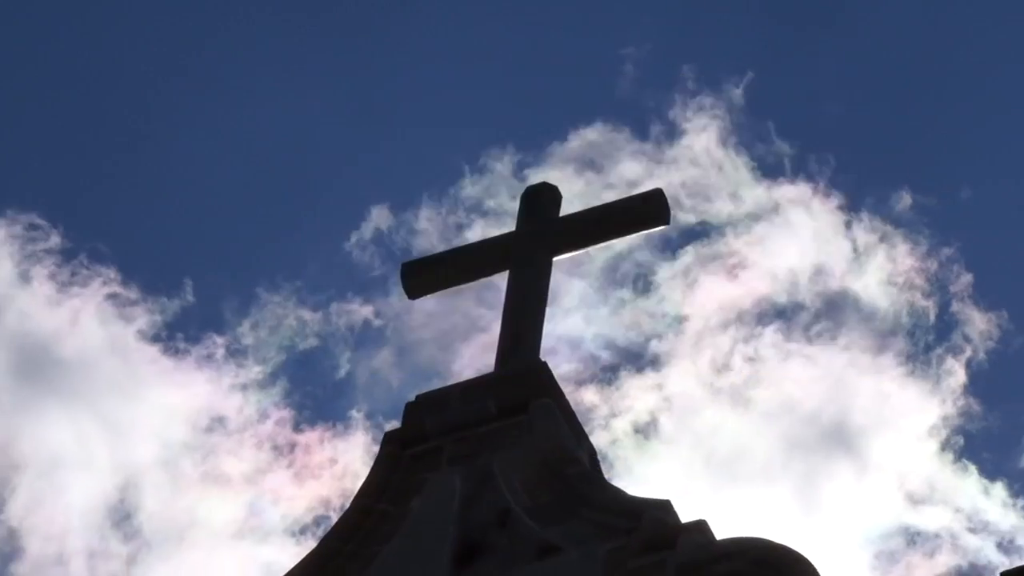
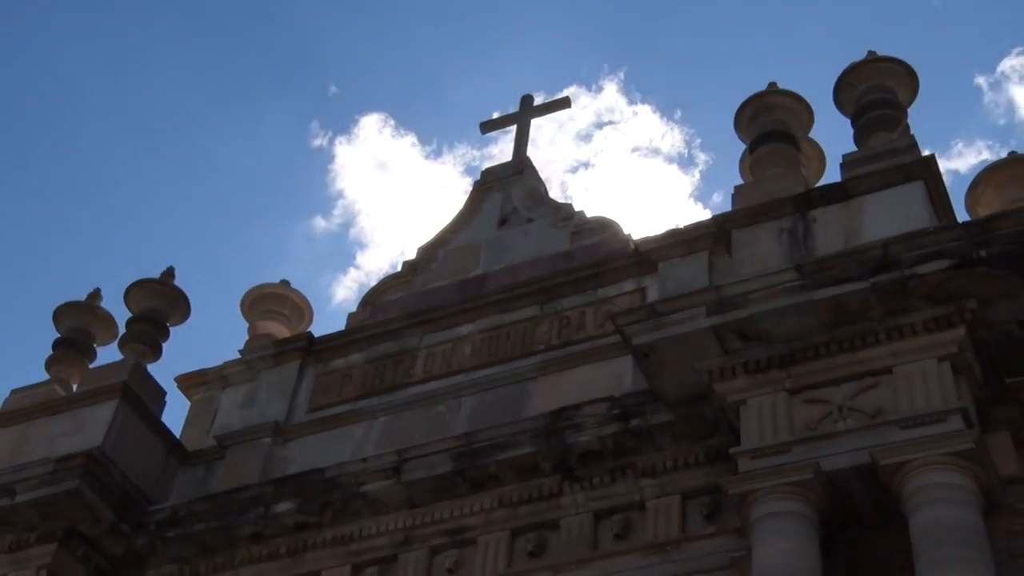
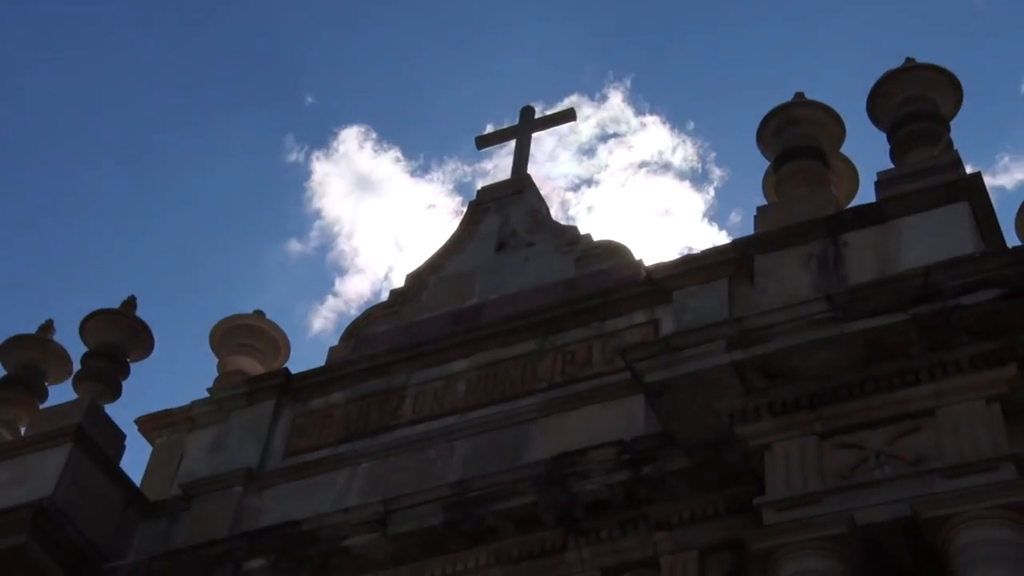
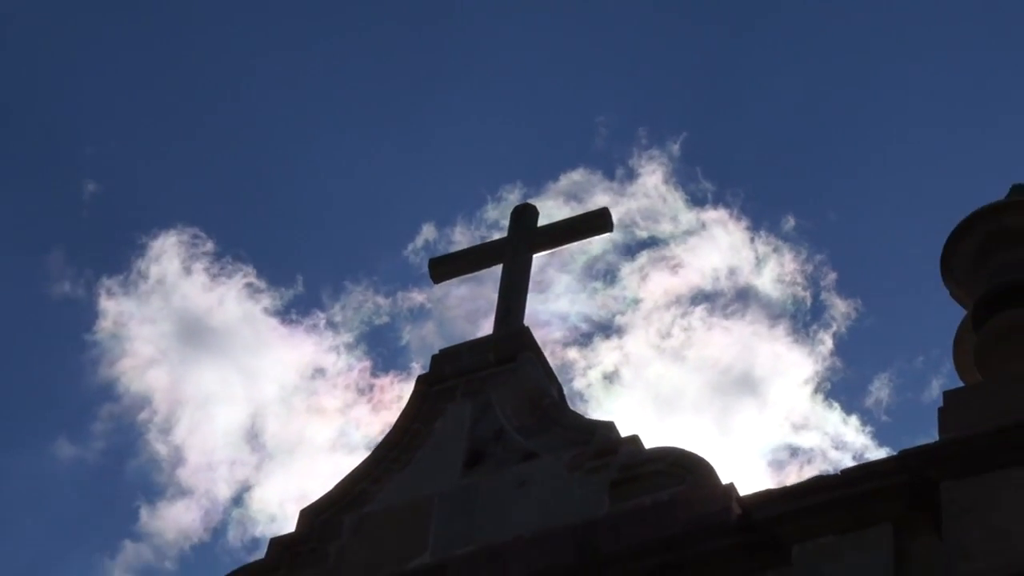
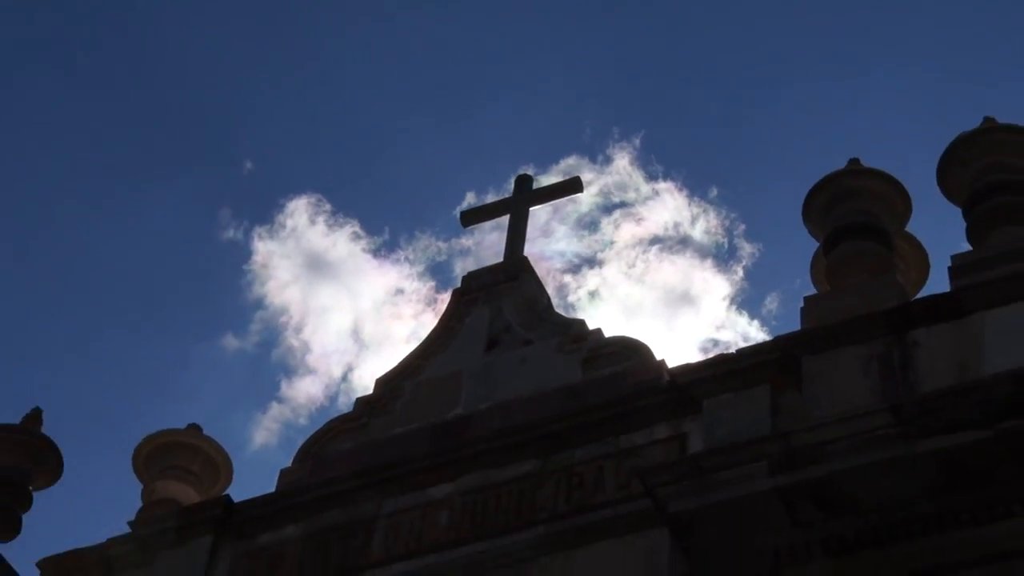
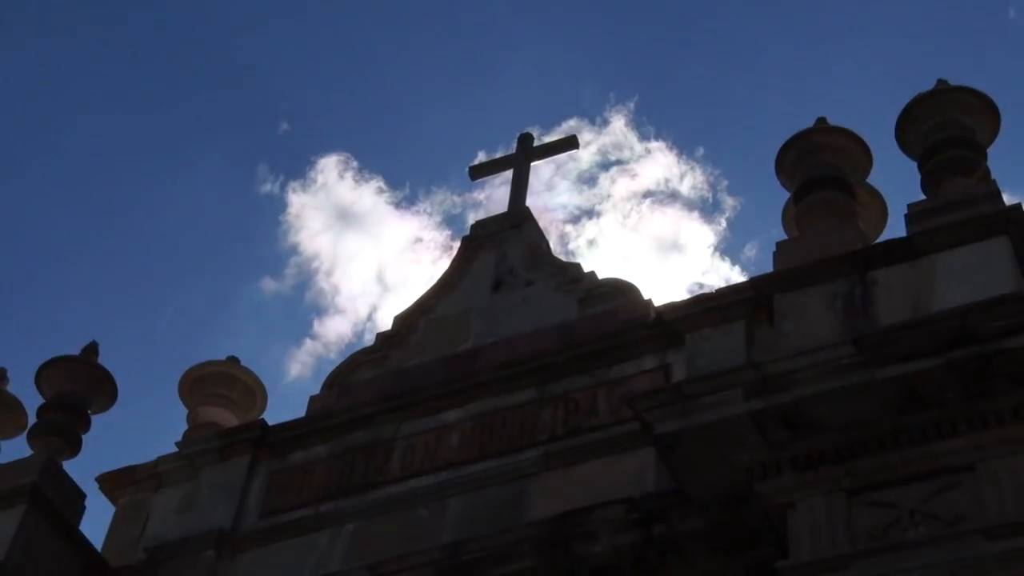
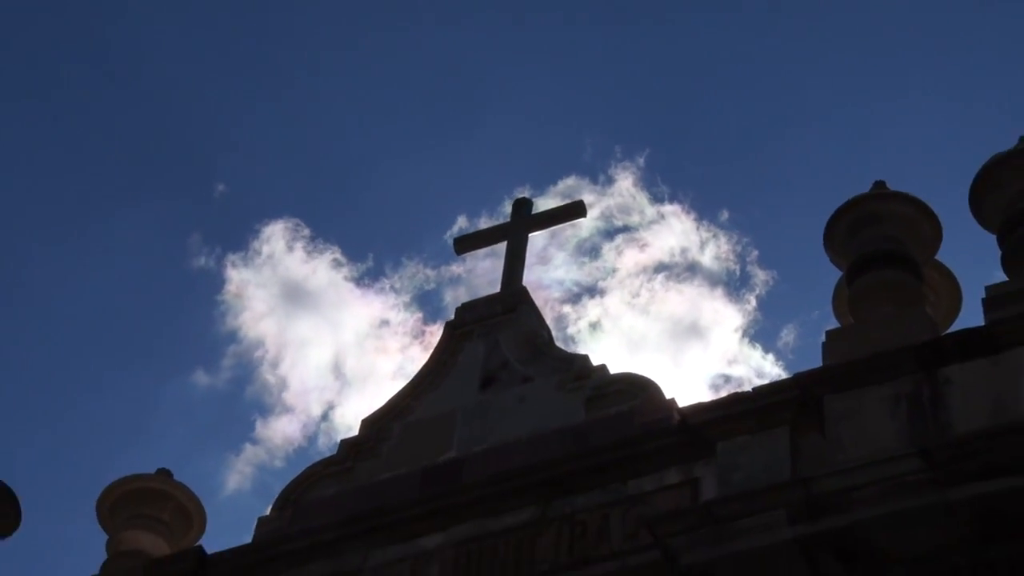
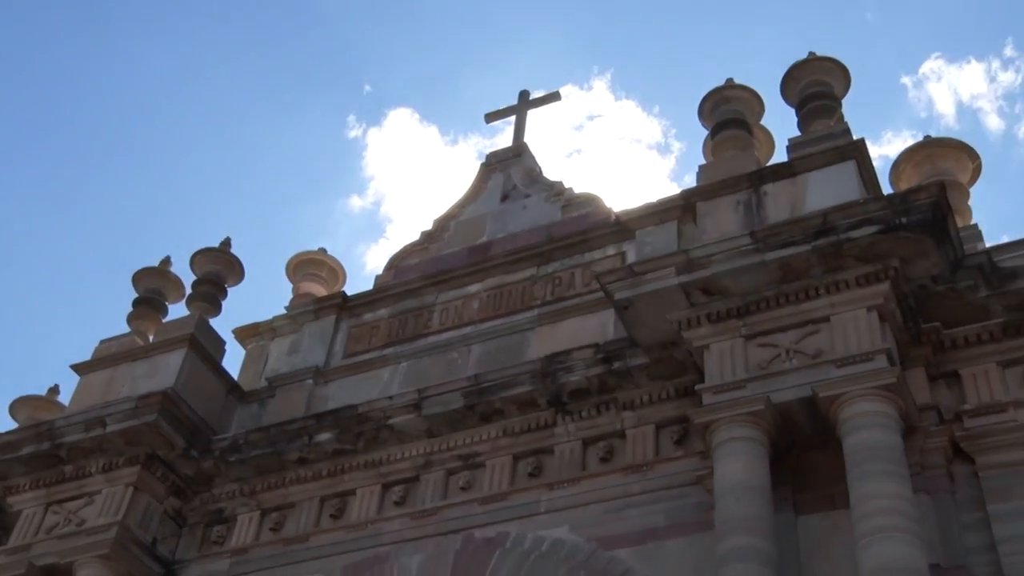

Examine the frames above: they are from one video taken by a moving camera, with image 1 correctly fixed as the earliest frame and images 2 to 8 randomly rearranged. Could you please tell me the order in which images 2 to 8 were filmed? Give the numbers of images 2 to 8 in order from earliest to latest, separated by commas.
4, 7, 5, 6, 3, 2, 8
